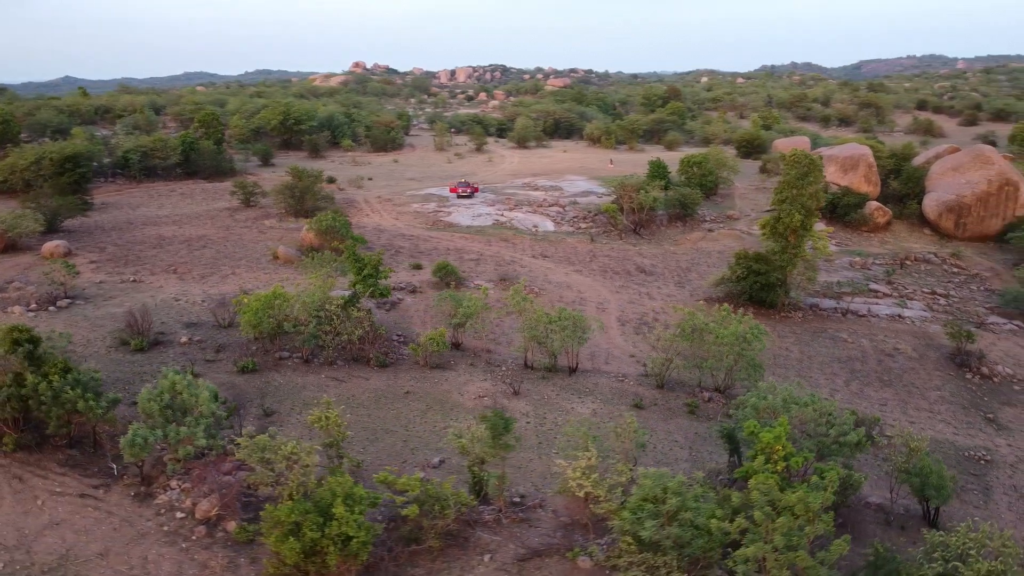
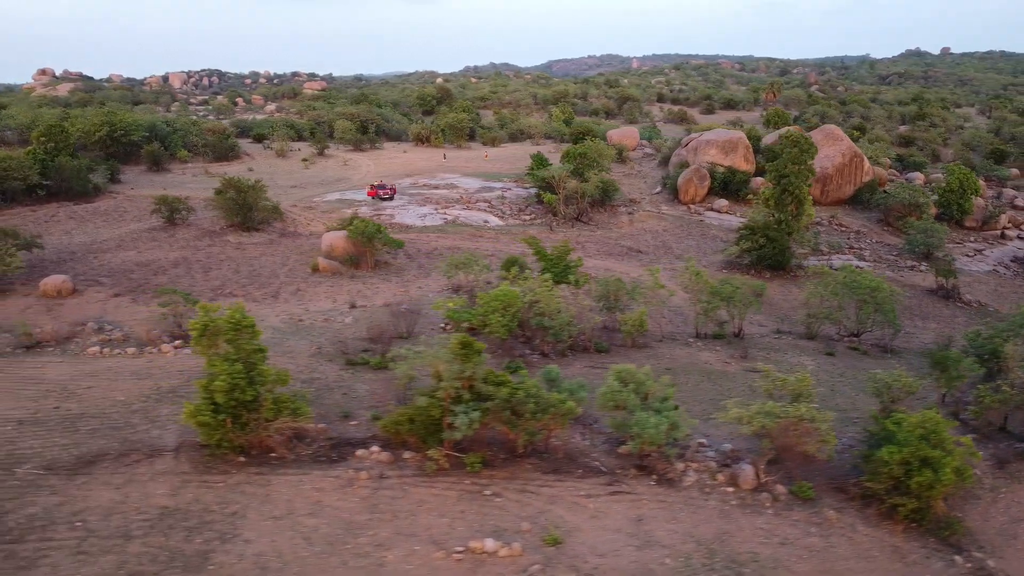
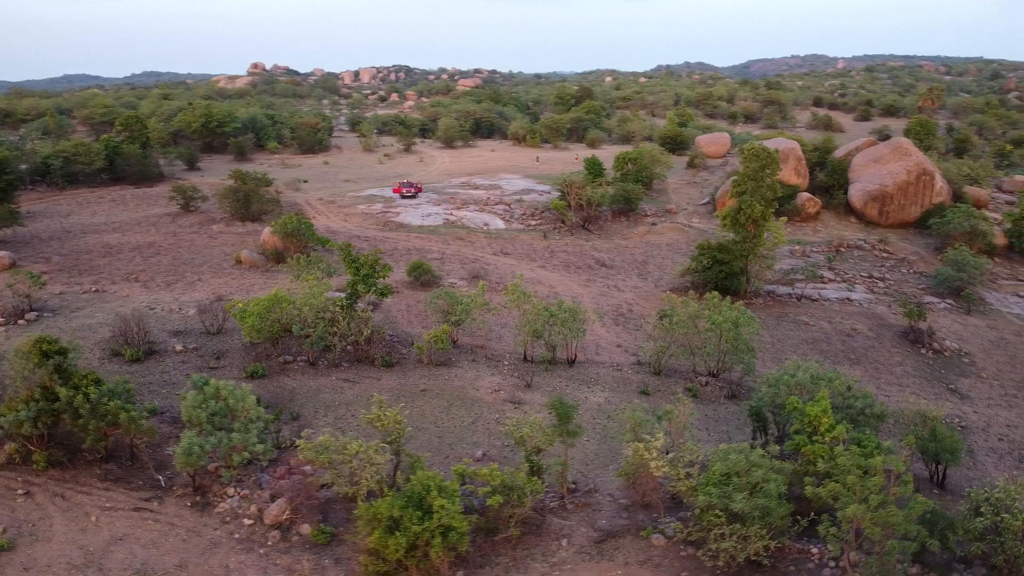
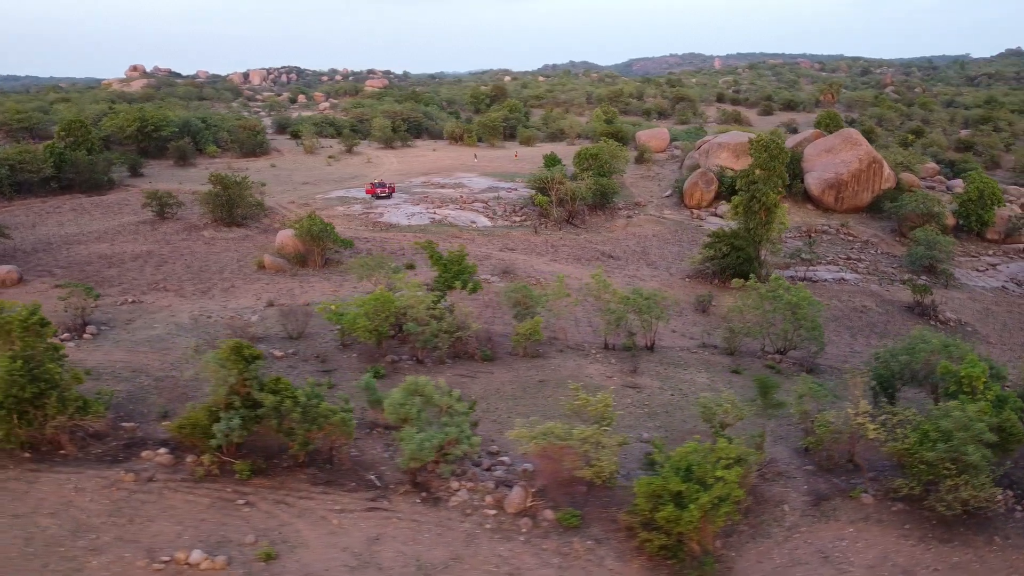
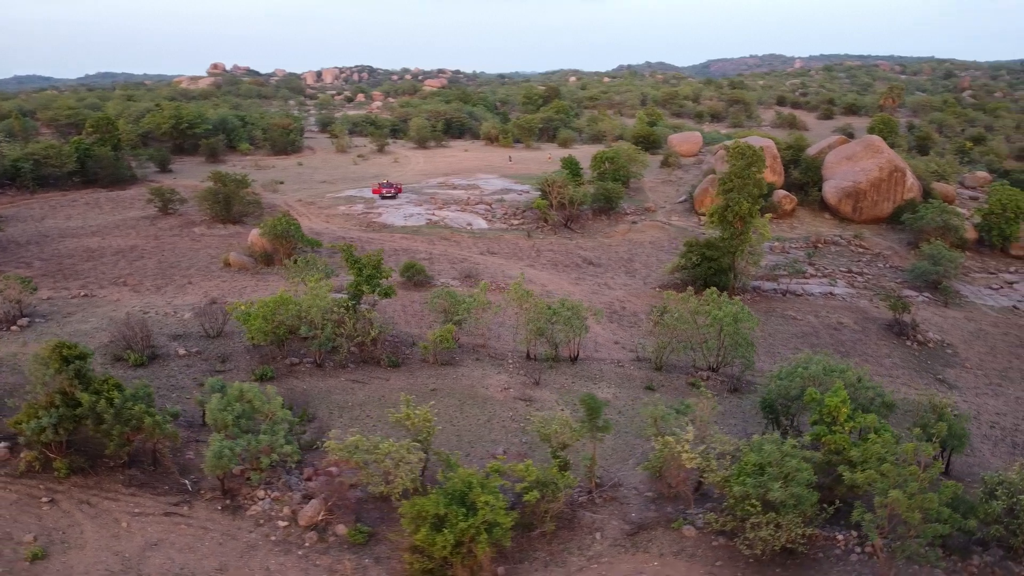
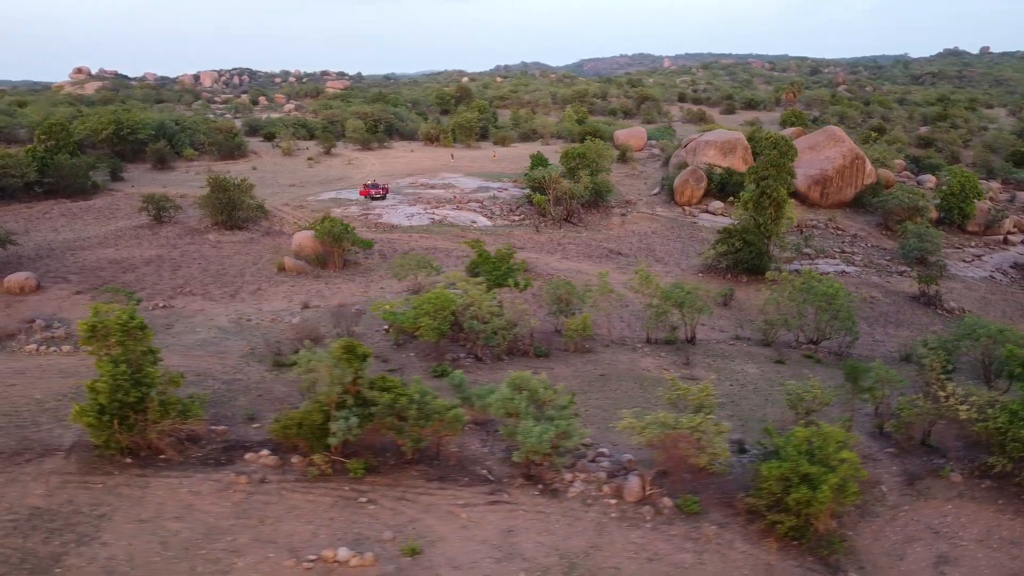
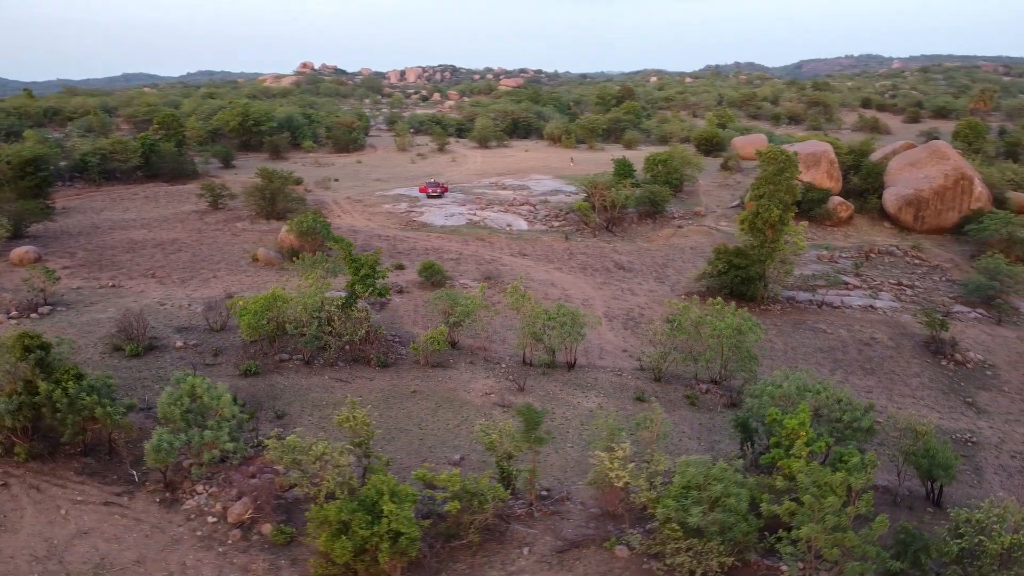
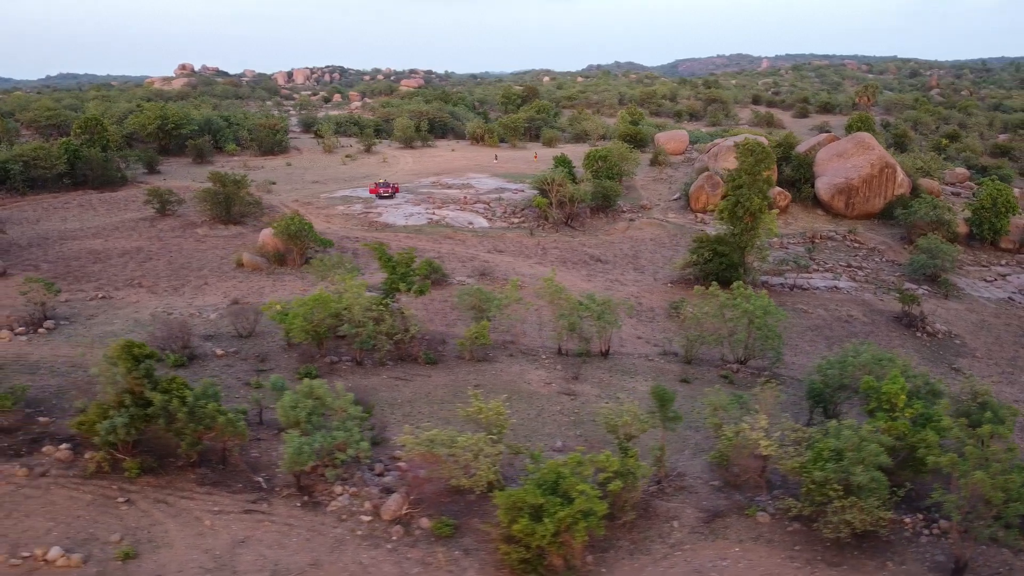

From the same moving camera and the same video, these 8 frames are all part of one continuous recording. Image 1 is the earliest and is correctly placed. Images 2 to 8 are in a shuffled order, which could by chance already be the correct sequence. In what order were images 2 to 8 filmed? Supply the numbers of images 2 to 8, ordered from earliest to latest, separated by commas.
7, 3, 5, 8, 4, 6, 2
